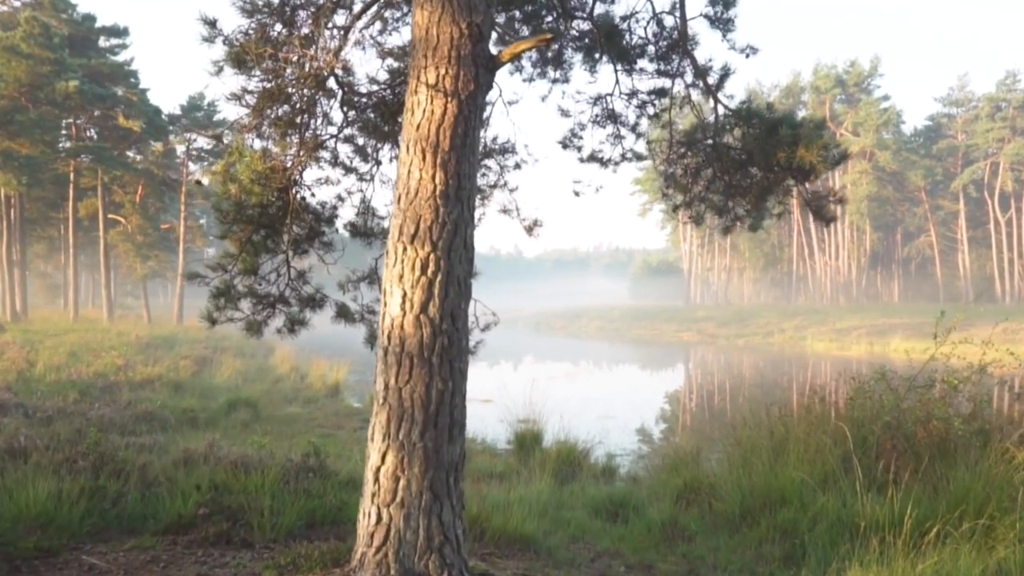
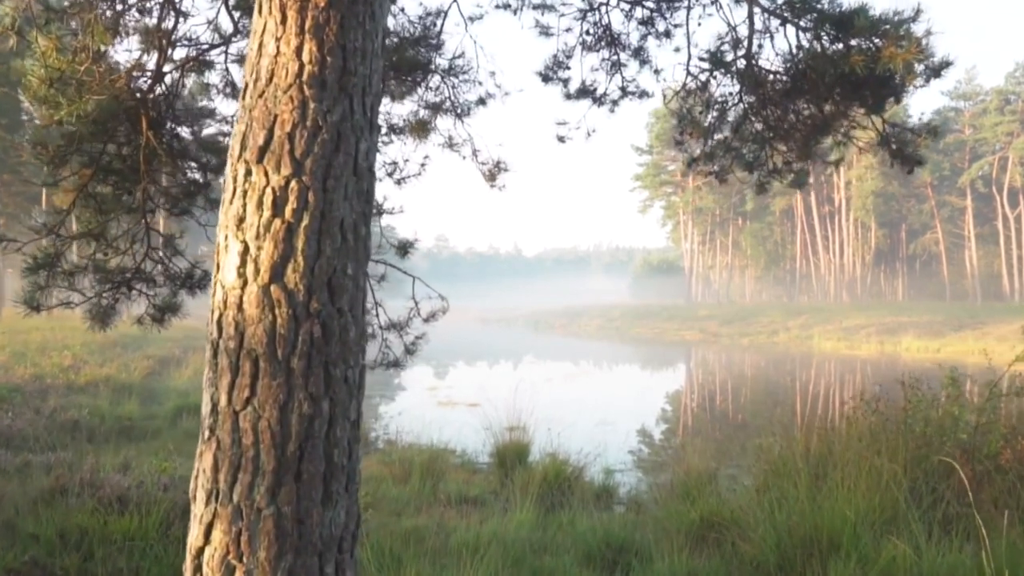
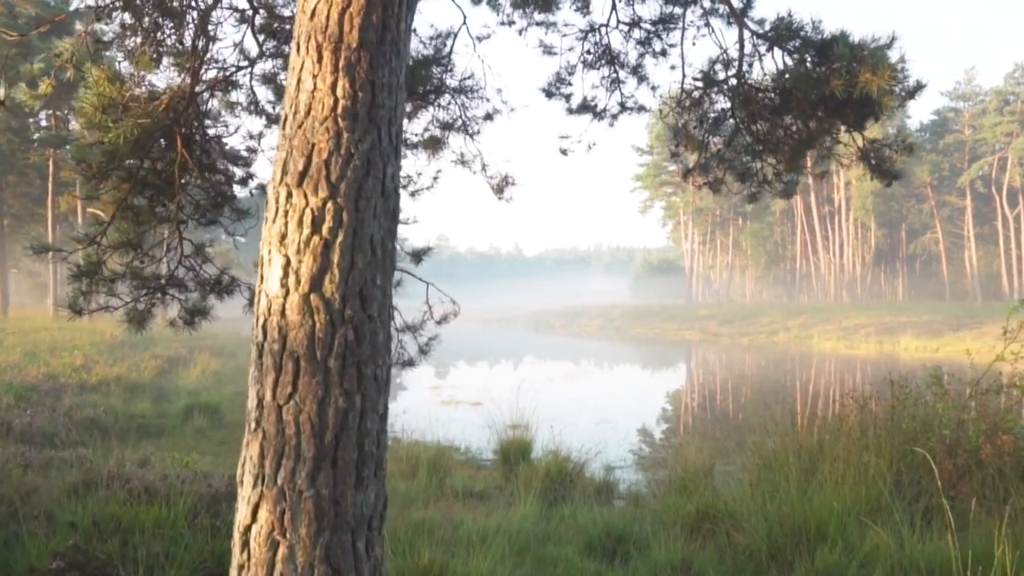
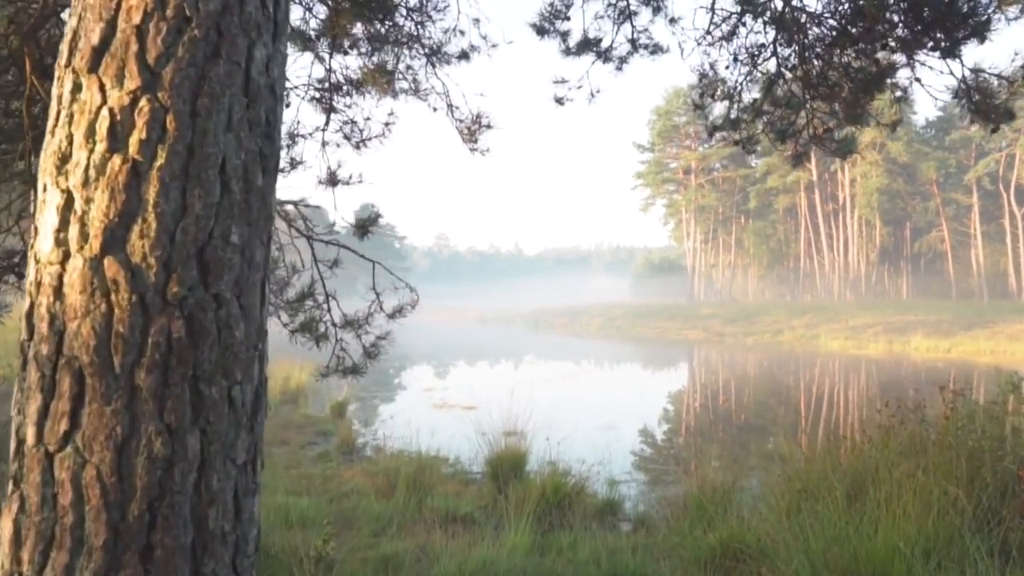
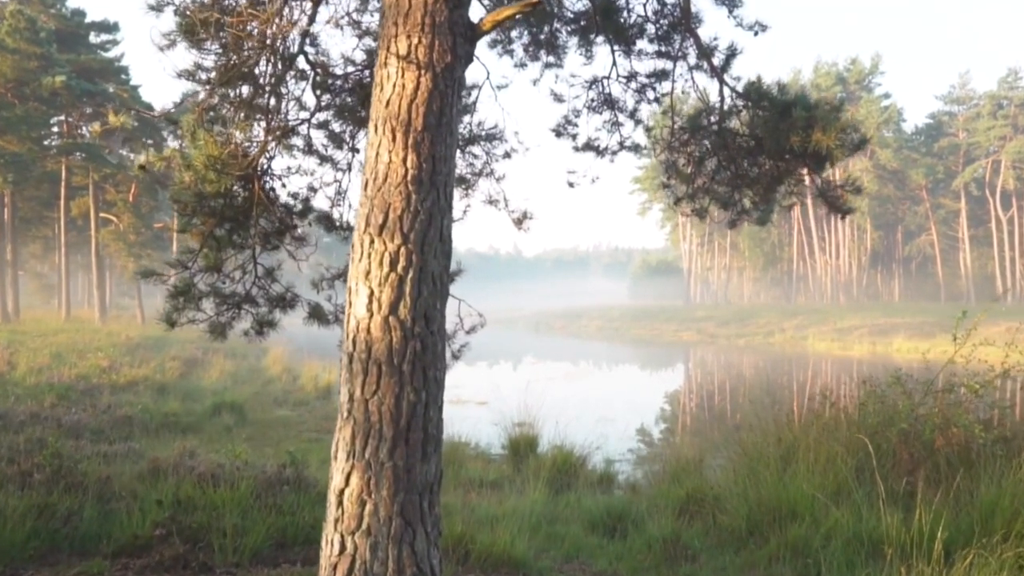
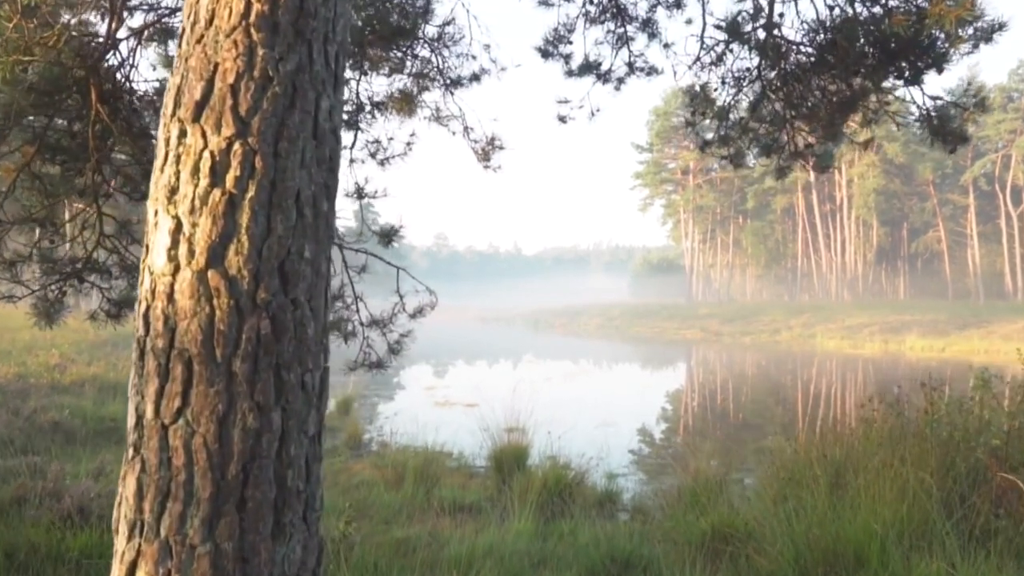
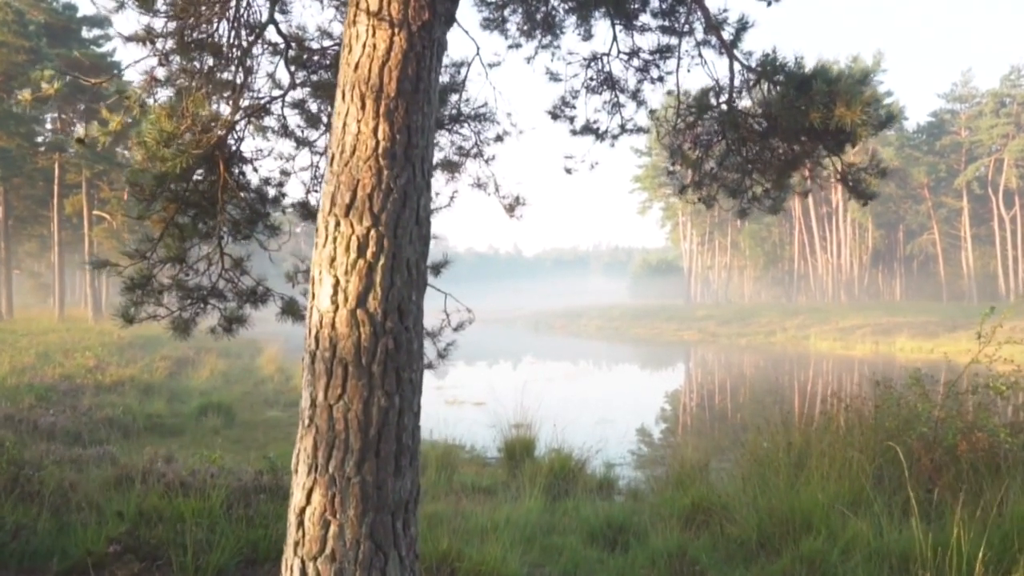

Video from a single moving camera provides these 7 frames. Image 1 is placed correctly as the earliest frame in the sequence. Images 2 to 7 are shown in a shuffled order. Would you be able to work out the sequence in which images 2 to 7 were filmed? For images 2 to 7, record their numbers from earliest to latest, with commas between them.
5, 7, 3, 2, 6, 4
